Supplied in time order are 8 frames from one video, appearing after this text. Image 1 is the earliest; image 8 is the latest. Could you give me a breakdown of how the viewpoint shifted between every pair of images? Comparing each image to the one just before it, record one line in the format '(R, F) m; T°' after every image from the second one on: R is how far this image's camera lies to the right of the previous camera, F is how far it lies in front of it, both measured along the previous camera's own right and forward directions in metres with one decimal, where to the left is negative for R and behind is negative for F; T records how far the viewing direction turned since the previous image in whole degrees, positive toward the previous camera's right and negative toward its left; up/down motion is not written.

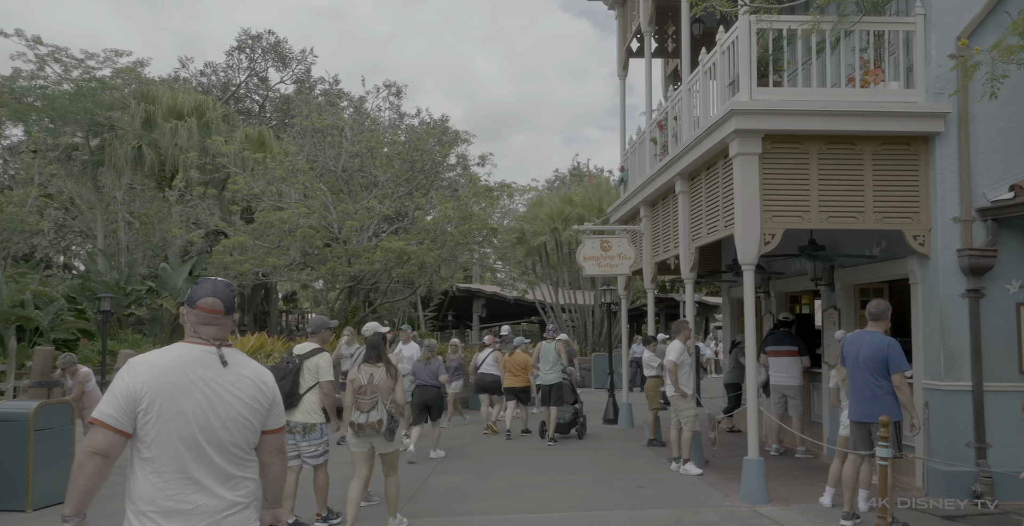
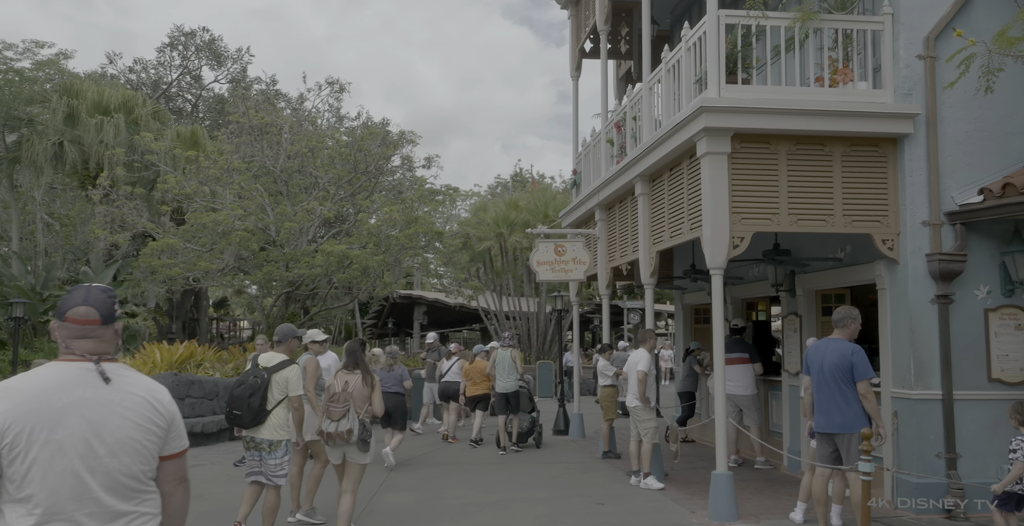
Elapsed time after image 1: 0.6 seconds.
(-0.2, +0.6) m; +4°
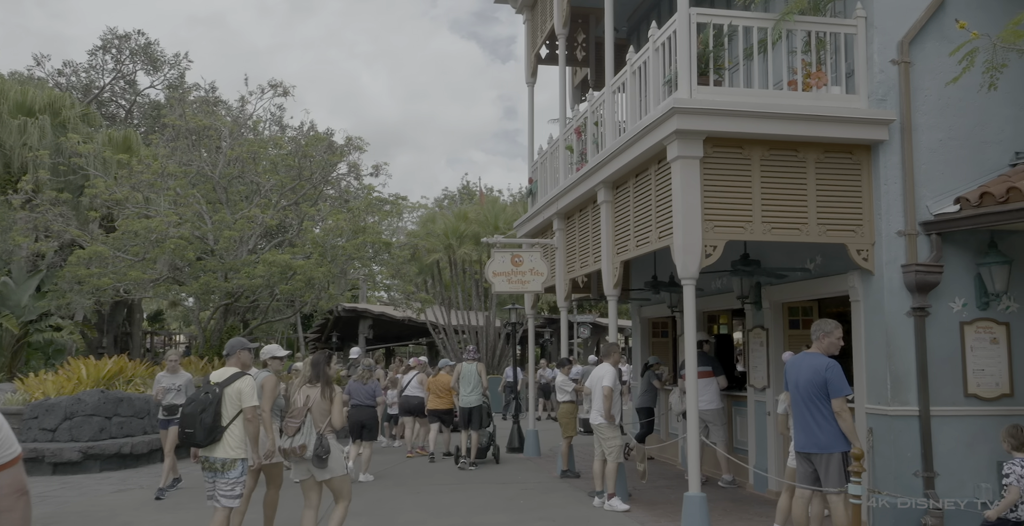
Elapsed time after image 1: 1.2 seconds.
(-0.2, +0.6) m; +4°
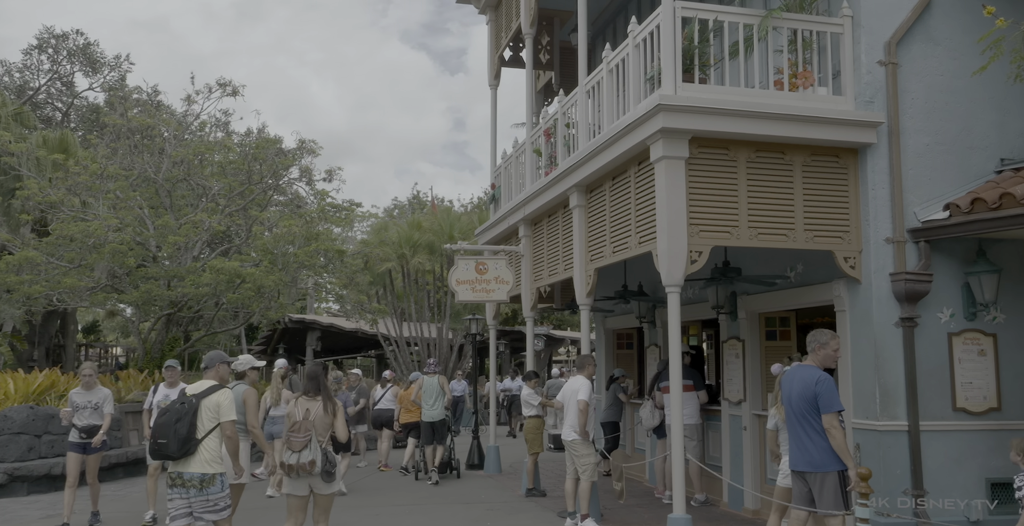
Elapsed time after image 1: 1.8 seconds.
(-0.2, +0.5) m; +3°
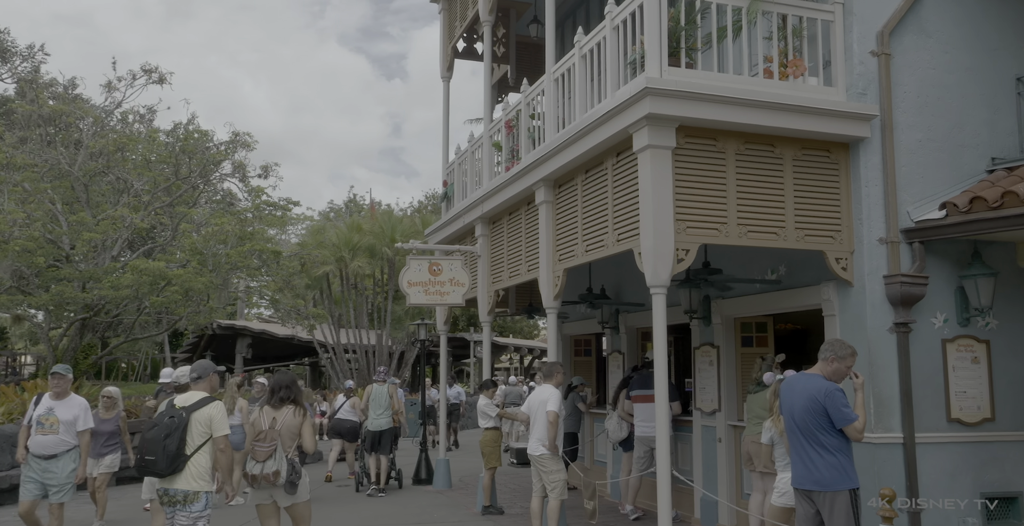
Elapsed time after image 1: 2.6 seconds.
(-0.3, +0.8) m; +4°
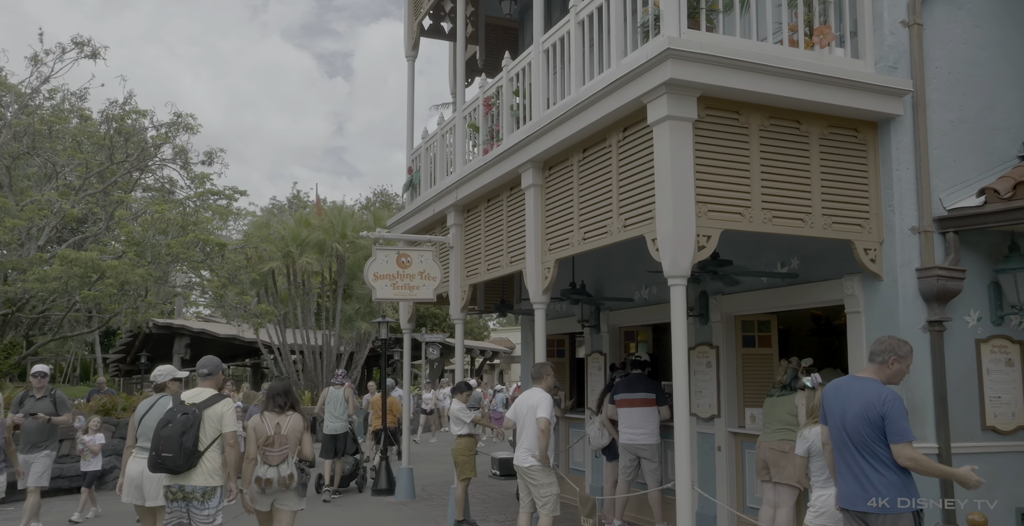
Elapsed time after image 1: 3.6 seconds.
(-0.4, +0.9) m; +4°
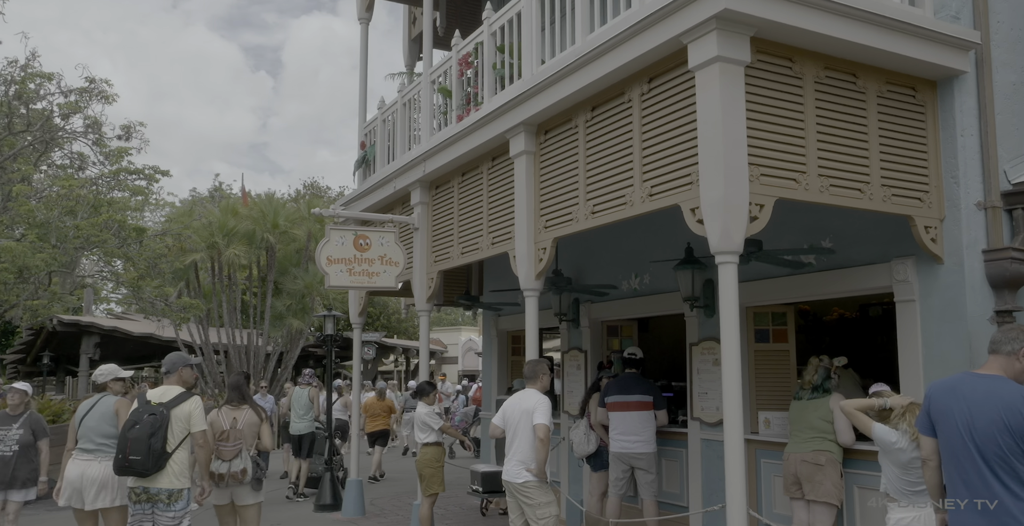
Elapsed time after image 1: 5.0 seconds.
(-0.5, +1.2) m; +5°
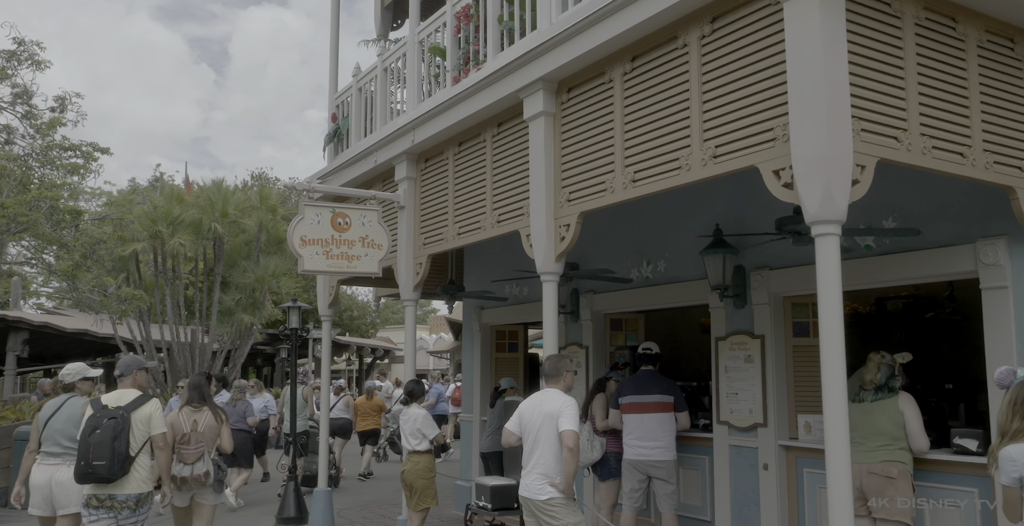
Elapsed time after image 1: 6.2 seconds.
(-0.5, +1.0) m; +4°
